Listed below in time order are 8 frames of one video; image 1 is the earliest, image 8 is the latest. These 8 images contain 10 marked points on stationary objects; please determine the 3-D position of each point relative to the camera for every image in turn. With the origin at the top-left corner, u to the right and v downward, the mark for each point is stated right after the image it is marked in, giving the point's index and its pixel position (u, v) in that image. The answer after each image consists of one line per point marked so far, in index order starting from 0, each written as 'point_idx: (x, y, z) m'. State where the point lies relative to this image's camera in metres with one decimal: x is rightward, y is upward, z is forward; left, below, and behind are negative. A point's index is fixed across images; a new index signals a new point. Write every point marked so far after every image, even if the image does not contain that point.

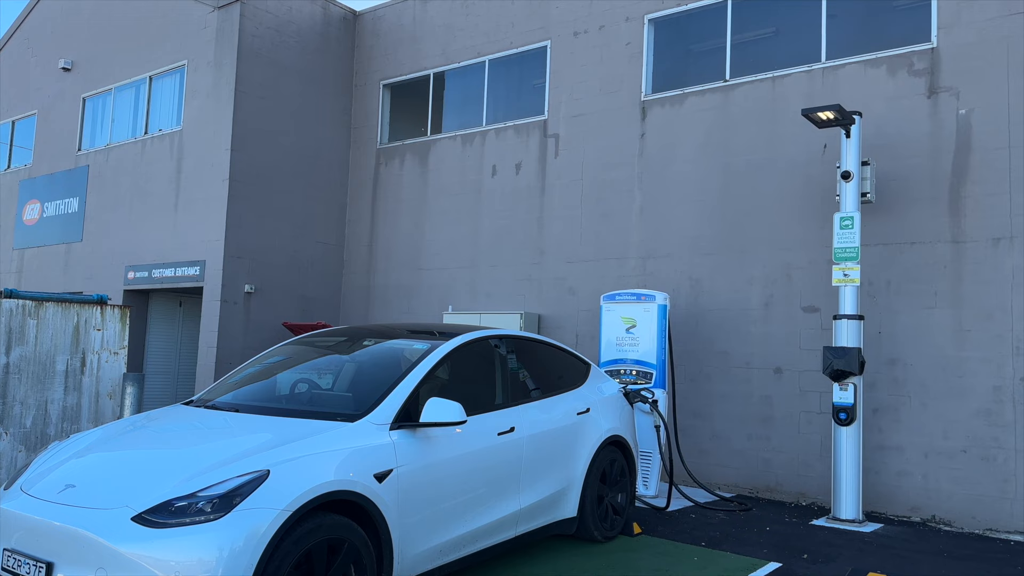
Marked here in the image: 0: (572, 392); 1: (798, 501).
0: (+0.5, -0.8, +5.8) m
1: (+2.8, -2.1, +7.6) m
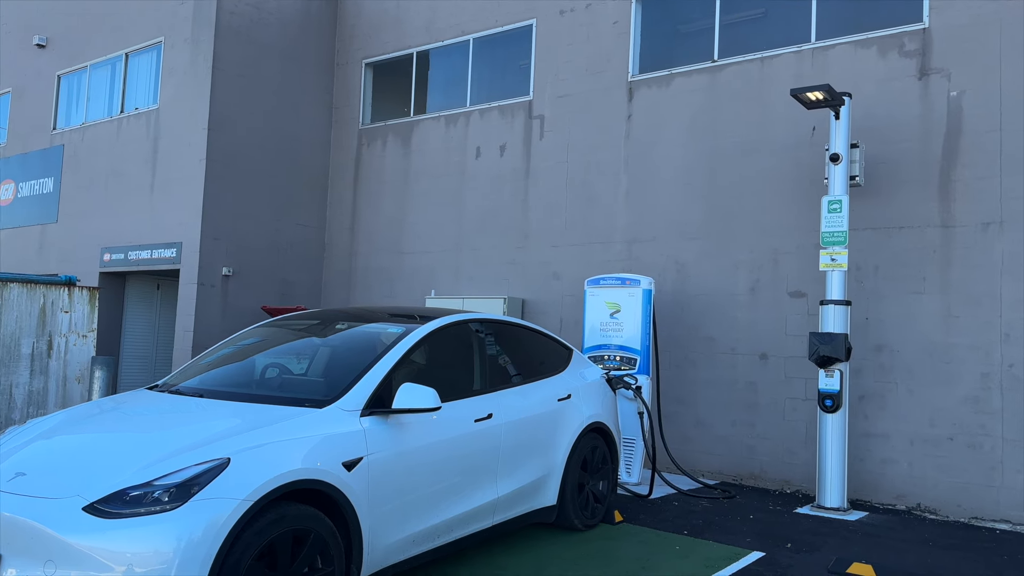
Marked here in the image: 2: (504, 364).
0: (+0.3, -0.6, +5.7) m
1: (+2.6, -1.9, +7.5) m
2: (0.0, -0.5, +5.4) m
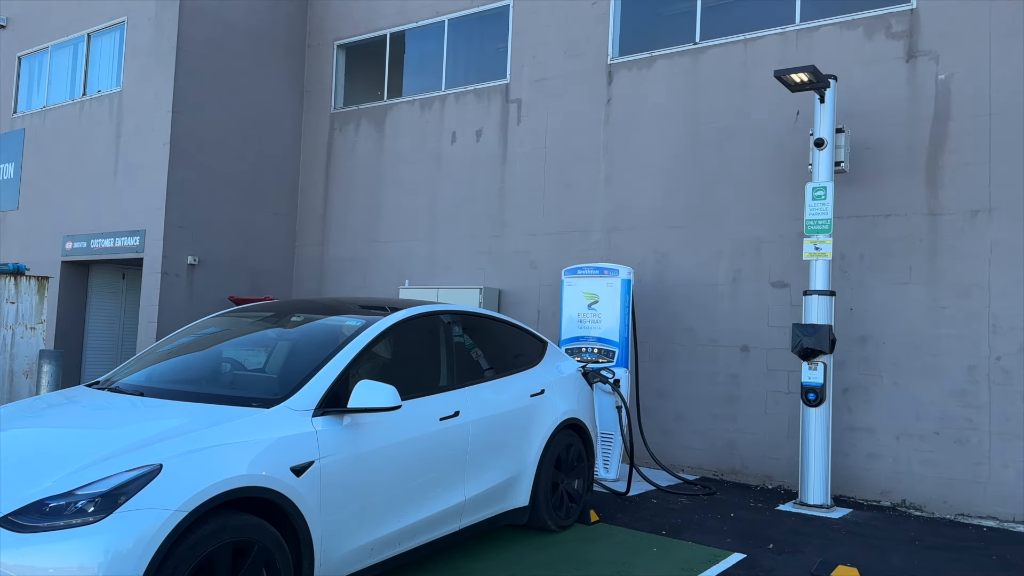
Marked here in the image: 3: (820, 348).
0: (+0.1, -0.6, +5.4) m
1: (+2.3, -1.8, +7.3) m
2: (-0.2, -0.4, +5.1) m
3: (+2.5, -0.5, +6.3) m
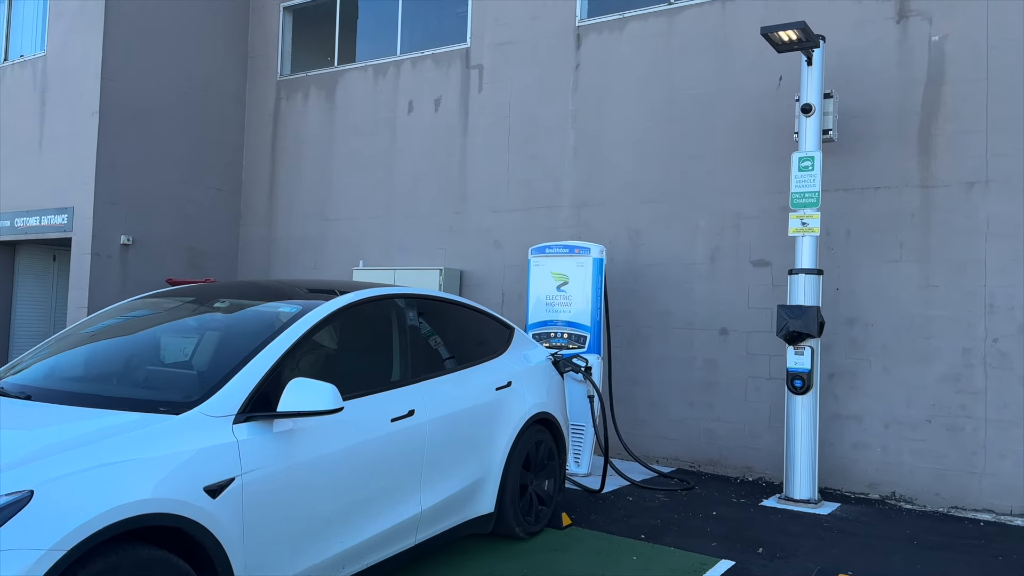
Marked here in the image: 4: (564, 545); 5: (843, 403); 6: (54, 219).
0: (-0.1, -0.5, +4.8) m
1: (+2.0, -1.6, +6.8) m
2: (-0.4, -0.3, +4.5) m
3: (+2.2, -0.3, +5.8) m
4: (+0.3, -1.6, +4.9) m
5: (+2.7, -0.9, +6.5) m
6: (-5.4, +0.8, +9.3) m
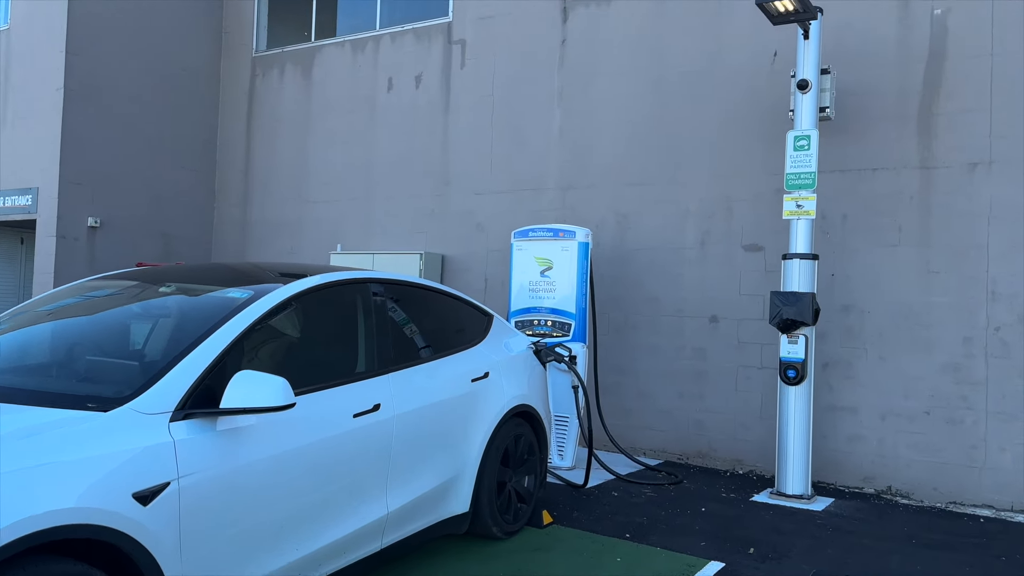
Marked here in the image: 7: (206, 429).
0: (-0.3, -0.4, +4.5) m
1: (+1.9, -1.5, +6.6) m
2: (-0.6, -0.2, +4.2) m
3: (+2.1, -0.2, +5.5) m
4: (+0.2, -1.5, +4.6) m
5: (+2.6, -0.8, +6.2) m
6: (-5.6, +1.0, +8.9) m
7: (-1.1, -0.5, +2.9) m
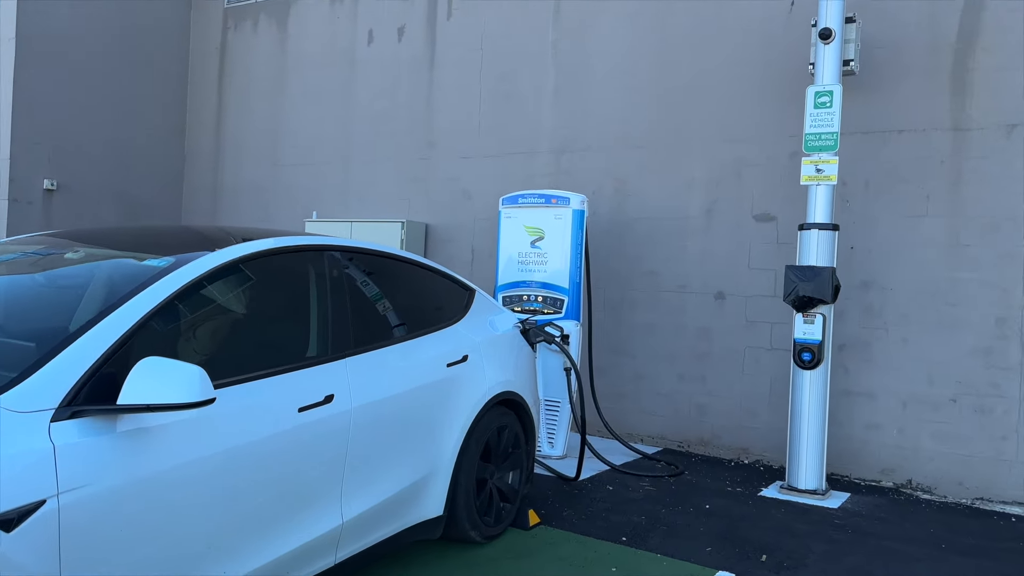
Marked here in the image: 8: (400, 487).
0: (-0.3, -0.2, +3.9) m
1: (+1.8, -1.3, +6.1) m
2: (-0.7, -0.1, +3.6) m
3: (+2.0, -0.1, +5.0) m
4: (+0.1, -1.4, +4.1) m
5: (+2.5, -0.6, +5.7) m
6: (-5.7, +1.3, +8.2) m
7: (-1.2, -0.4, +2.3) m
8: (-0.5, -0.9, +3.4) m
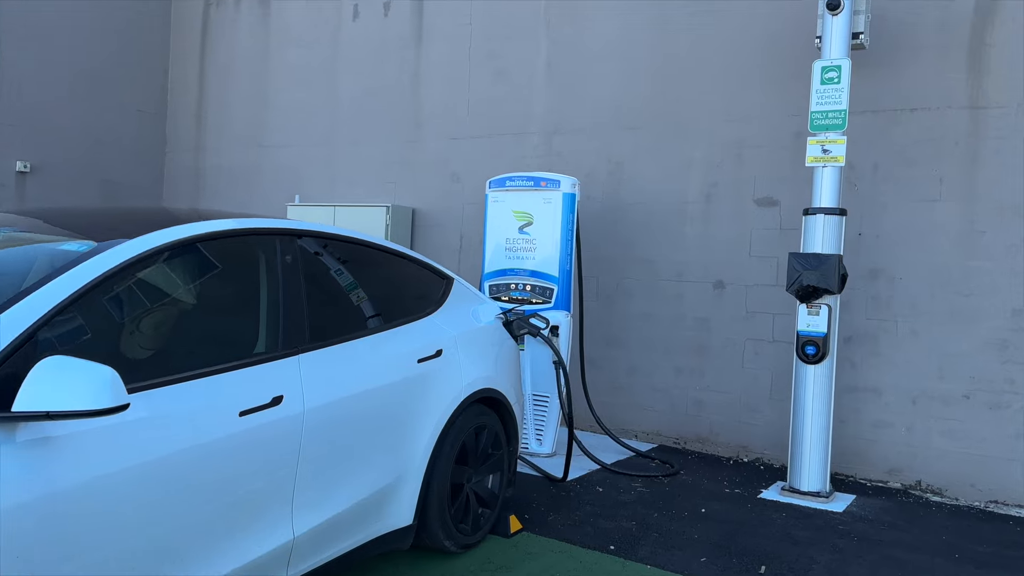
0: (-0.4, -0.2, +3.6) m
1: (+1.7, -1.2, +5.7) m
2: (-0.8, -0.1, +3.3) m
3: (+1.9, 0.0, +4.6) m
4: (0.0, -1.3, +3.8) m
5: (+2.4, -0.6, +5.4) m
6: (-5.8, +1.5, +7.9) m
7: (-1.3, -0.4, +2.0) m
8: (-0.6, -0.8, +3.1) m
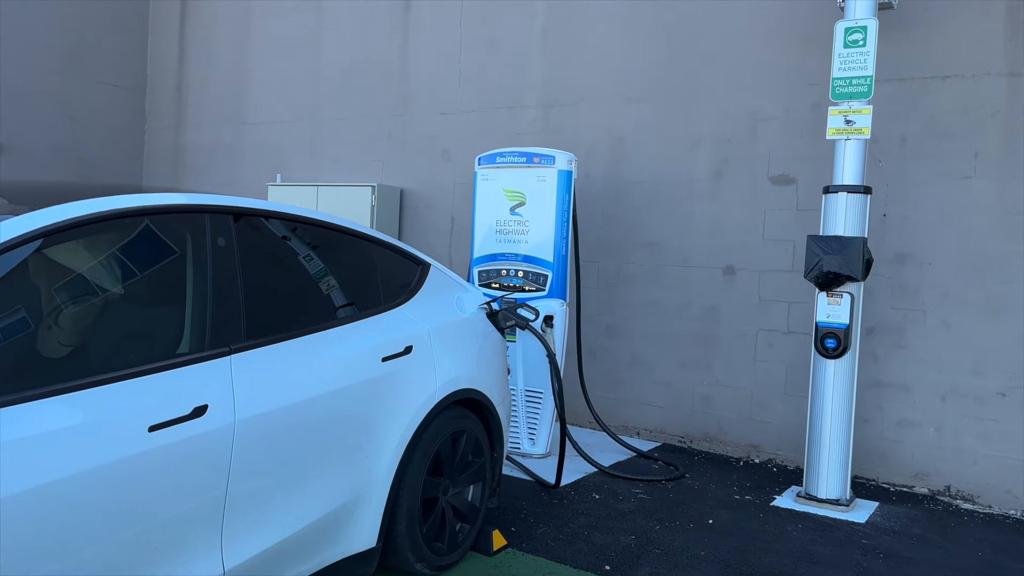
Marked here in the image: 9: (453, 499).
0: (-0.5, -0.1, +3.2) m
1: (+1.6, -1.1, +5.3) m
2: (-0.8, 0.0, +2.8) m
3: (+1.8, +0.1, +4.2) m
4: (-0.1, -1.3, +3.3) m
5: (+2.3, -0.5, +4.9) m
6: (-5.8, +1.6, +7.5) m
7: (-1.4, -0.4, +1.6) m
8: (-0.7, -0.8, +2.7) m
9: (-0.2, -0.9, +3.4) m
